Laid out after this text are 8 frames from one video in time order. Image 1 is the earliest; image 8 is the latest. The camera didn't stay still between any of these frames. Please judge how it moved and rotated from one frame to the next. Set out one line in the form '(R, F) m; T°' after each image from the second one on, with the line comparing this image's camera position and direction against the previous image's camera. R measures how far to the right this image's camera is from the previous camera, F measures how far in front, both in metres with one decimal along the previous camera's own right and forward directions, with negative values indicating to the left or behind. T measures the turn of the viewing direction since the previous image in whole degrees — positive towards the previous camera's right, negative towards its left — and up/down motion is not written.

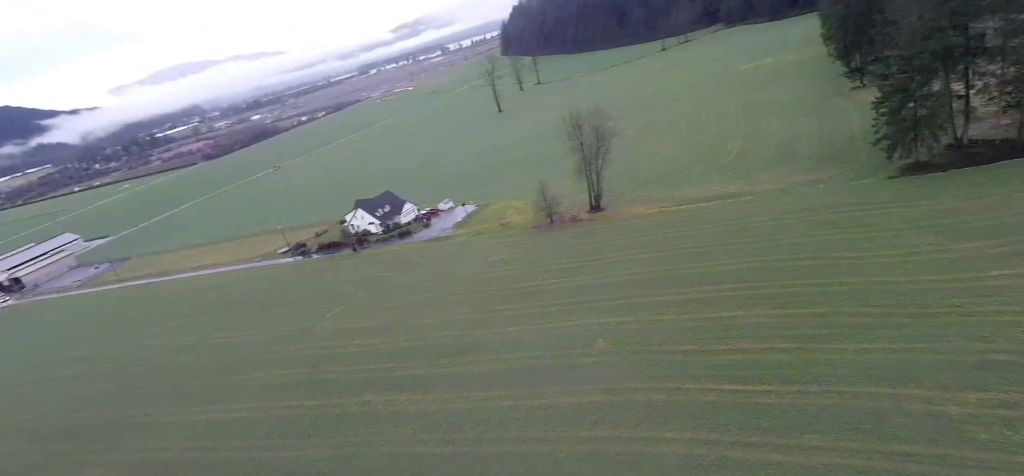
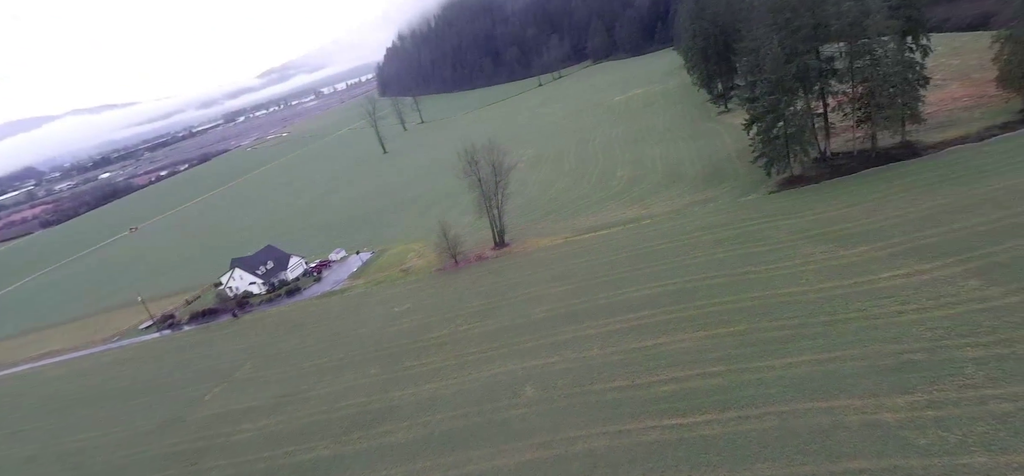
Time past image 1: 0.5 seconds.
(-0.7, +2.1) m; +11°
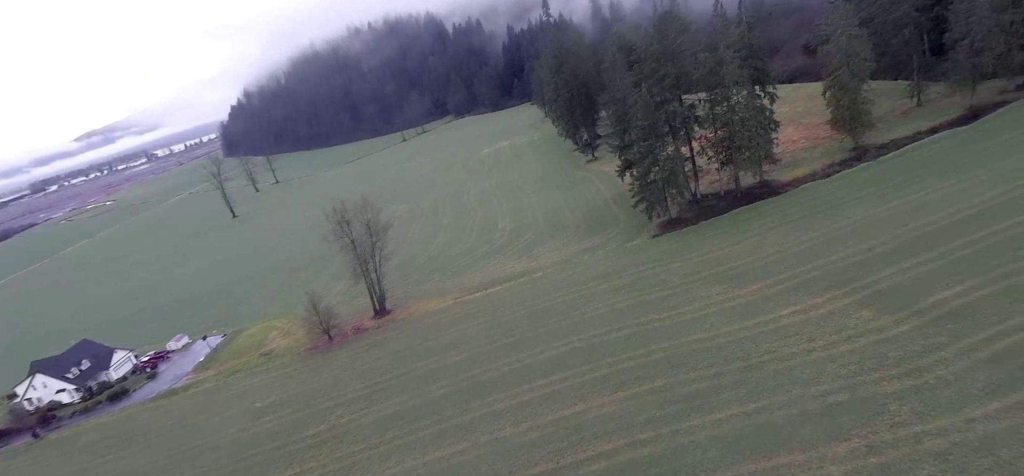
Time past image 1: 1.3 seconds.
(-0.8, +3.3) m; +13°
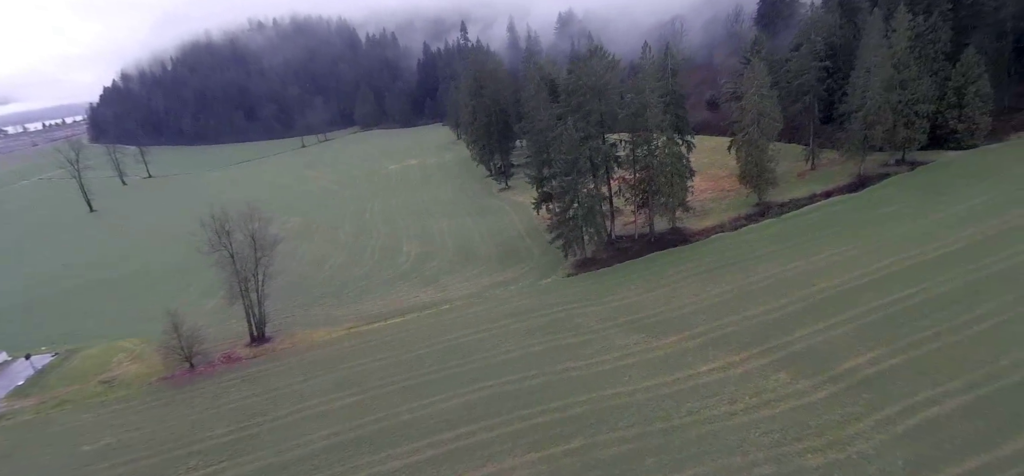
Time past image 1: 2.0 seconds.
(-0.7, +2.8) m; +10°
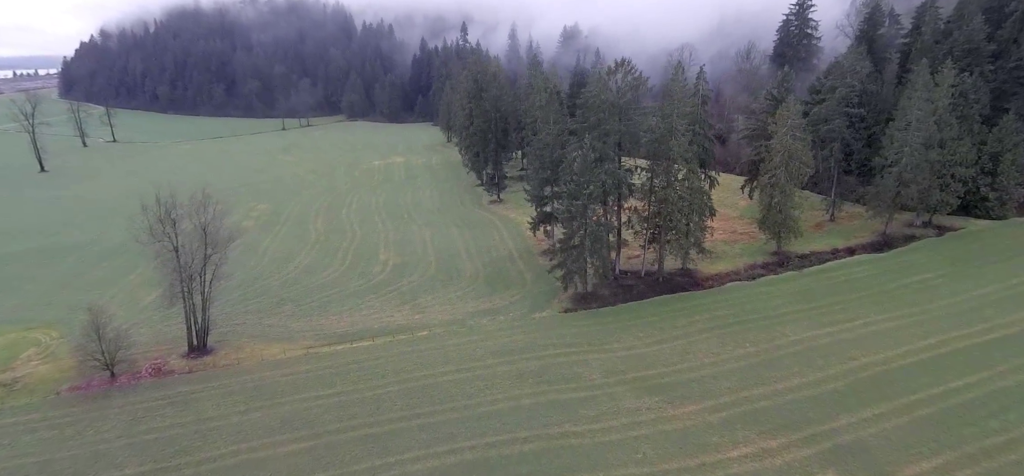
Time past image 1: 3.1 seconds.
(-1.3, +4.7) m; +2°
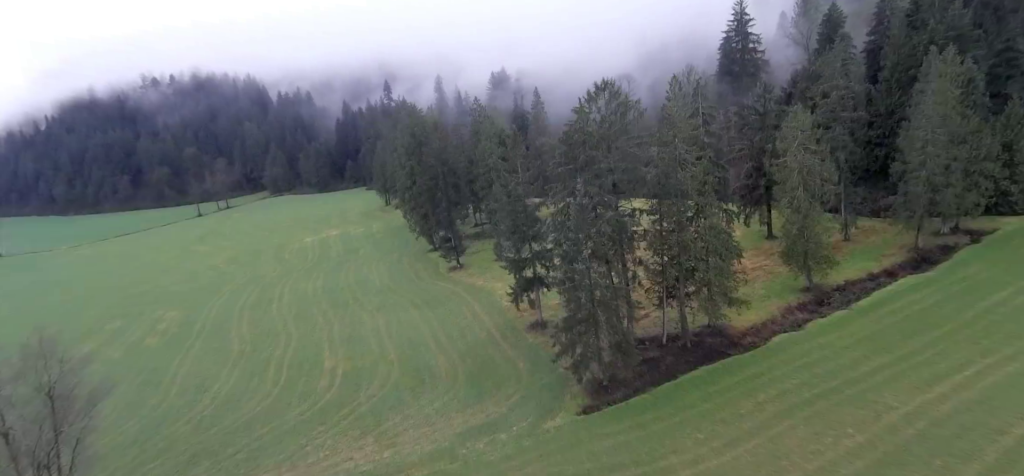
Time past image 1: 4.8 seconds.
(-1.5, +8.2) m; +6°
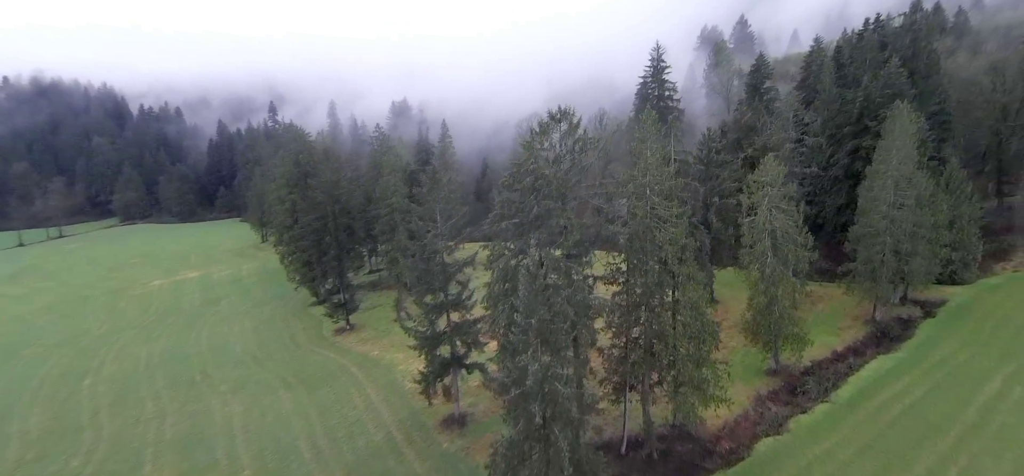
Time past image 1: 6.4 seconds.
(-1.0, +7.6) m; +10°
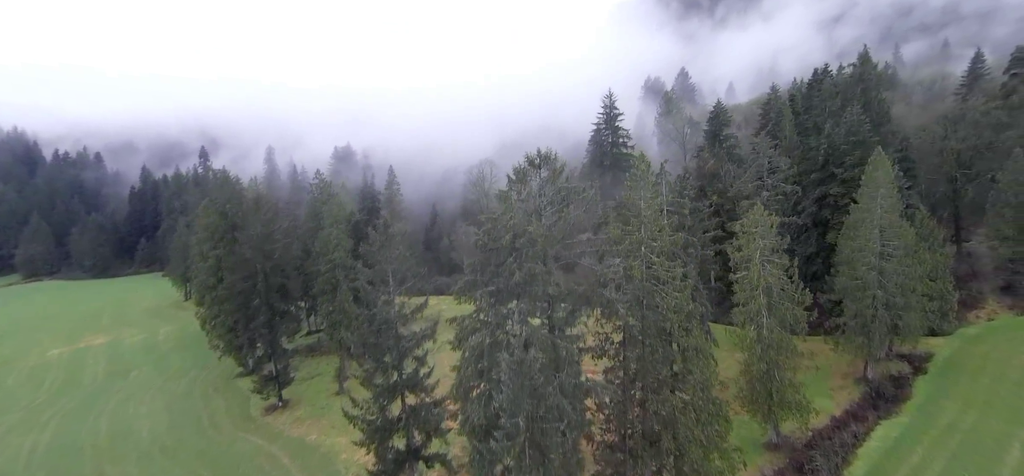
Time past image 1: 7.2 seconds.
(-0.8, +3.8) m; +5°
